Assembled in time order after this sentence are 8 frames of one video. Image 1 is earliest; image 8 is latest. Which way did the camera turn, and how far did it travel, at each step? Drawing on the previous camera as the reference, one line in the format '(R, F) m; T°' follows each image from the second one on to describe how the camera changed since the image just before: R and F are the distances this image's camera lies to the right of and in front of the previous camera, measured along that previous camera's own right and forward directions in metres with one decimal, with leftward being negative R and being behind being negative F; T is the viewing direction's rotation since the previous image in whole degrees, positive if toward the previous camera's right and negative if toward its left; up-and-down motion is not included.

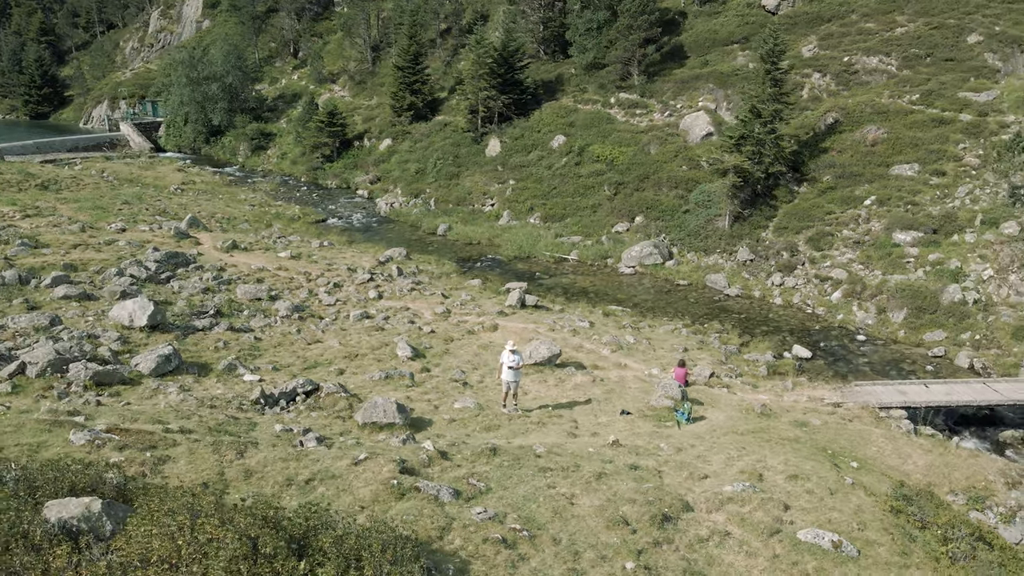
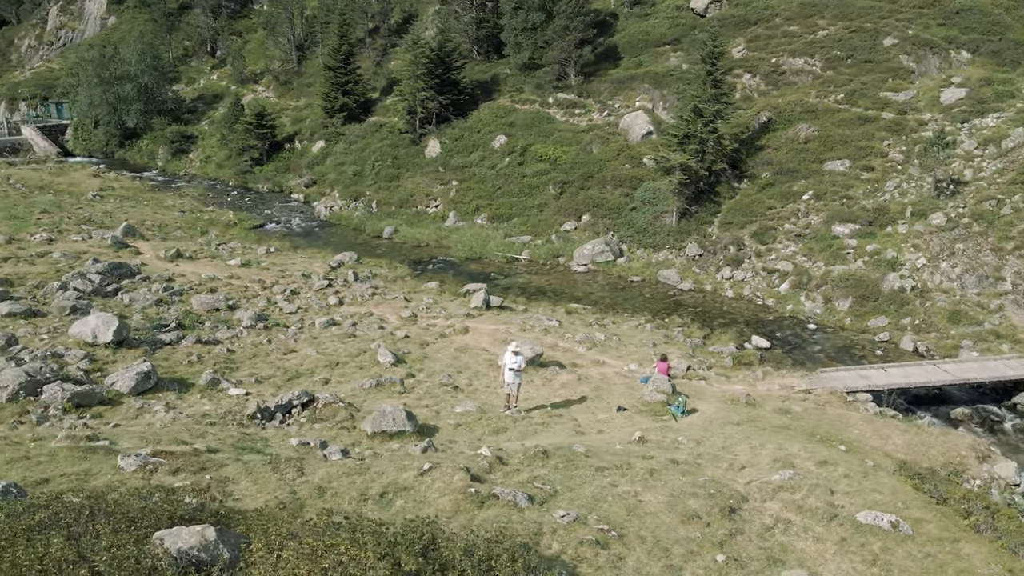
(-1.5, +0.1) m; +6°
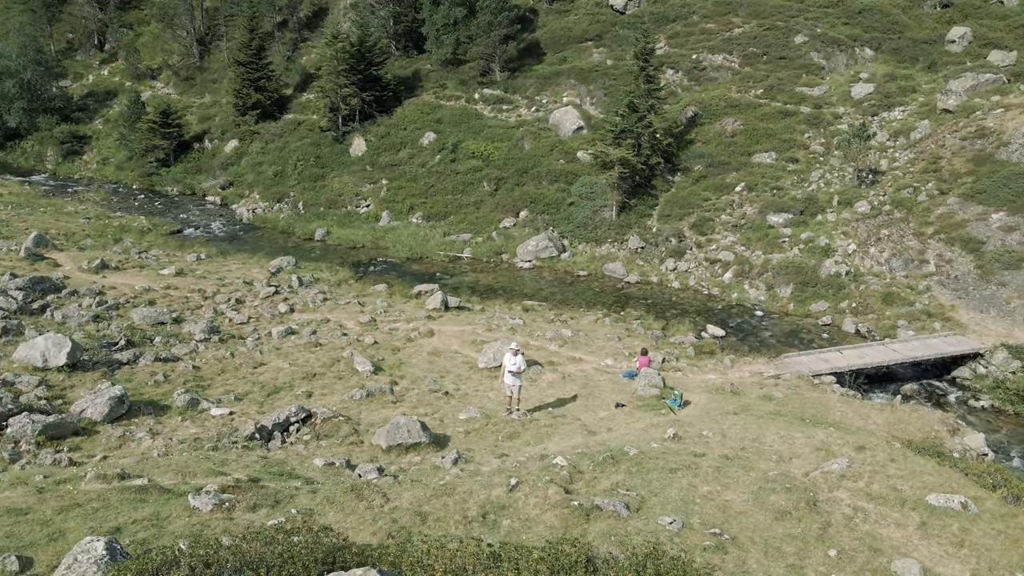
(-1.9, +0.4) m; +7°
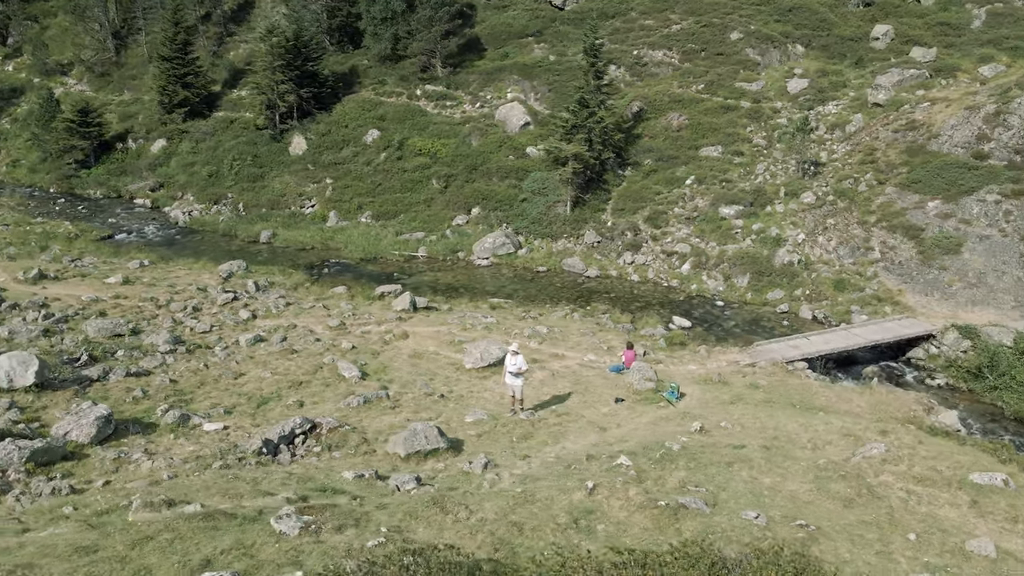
(-1.5, +0.2) m; +6°
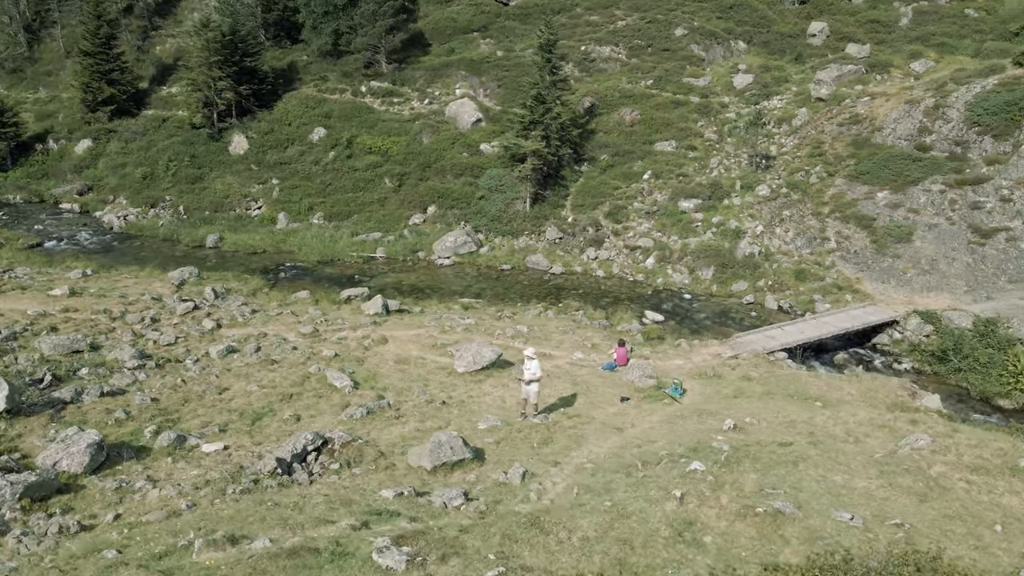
(-1.5, +0.4) m; +6°
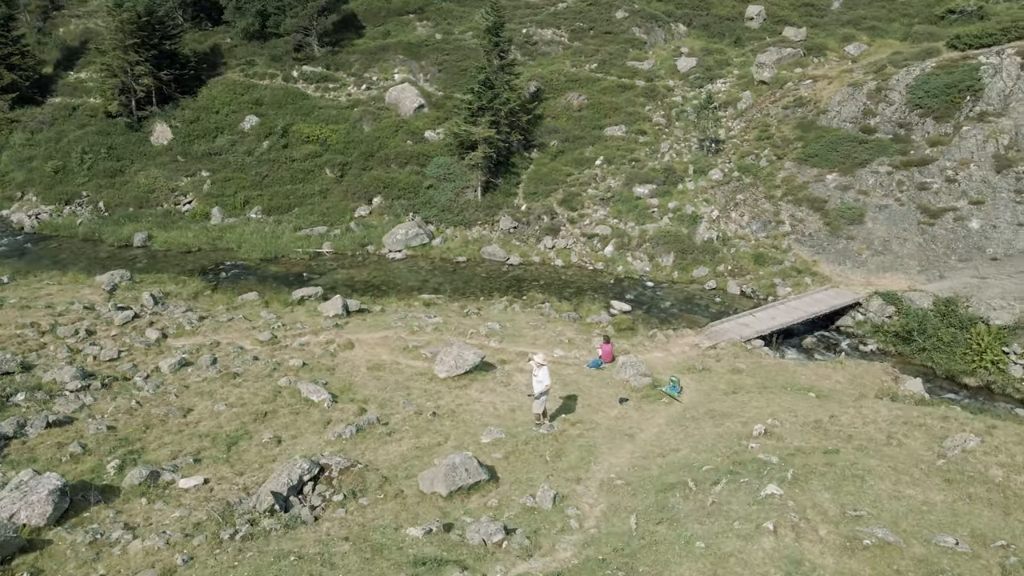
(-1.3, +1.0) m; +6°
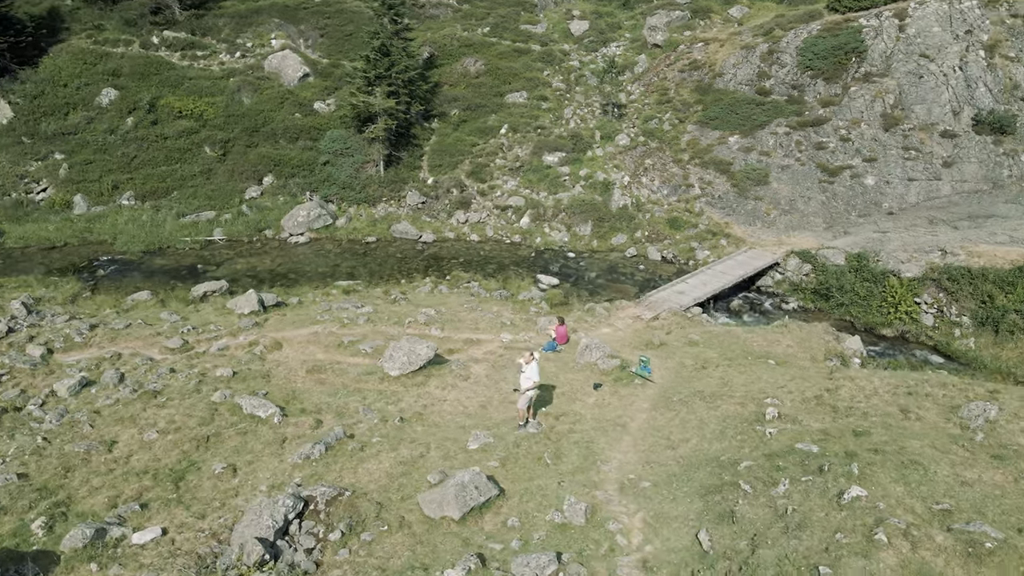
(-1.7, +1.2) m; +10°
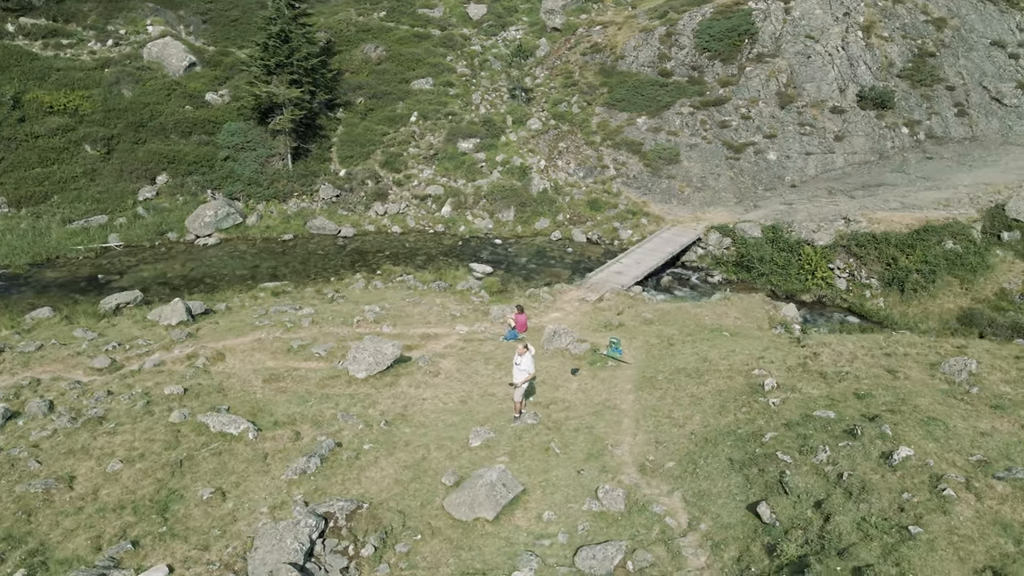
(-1.8, +0.3) m; +9°
